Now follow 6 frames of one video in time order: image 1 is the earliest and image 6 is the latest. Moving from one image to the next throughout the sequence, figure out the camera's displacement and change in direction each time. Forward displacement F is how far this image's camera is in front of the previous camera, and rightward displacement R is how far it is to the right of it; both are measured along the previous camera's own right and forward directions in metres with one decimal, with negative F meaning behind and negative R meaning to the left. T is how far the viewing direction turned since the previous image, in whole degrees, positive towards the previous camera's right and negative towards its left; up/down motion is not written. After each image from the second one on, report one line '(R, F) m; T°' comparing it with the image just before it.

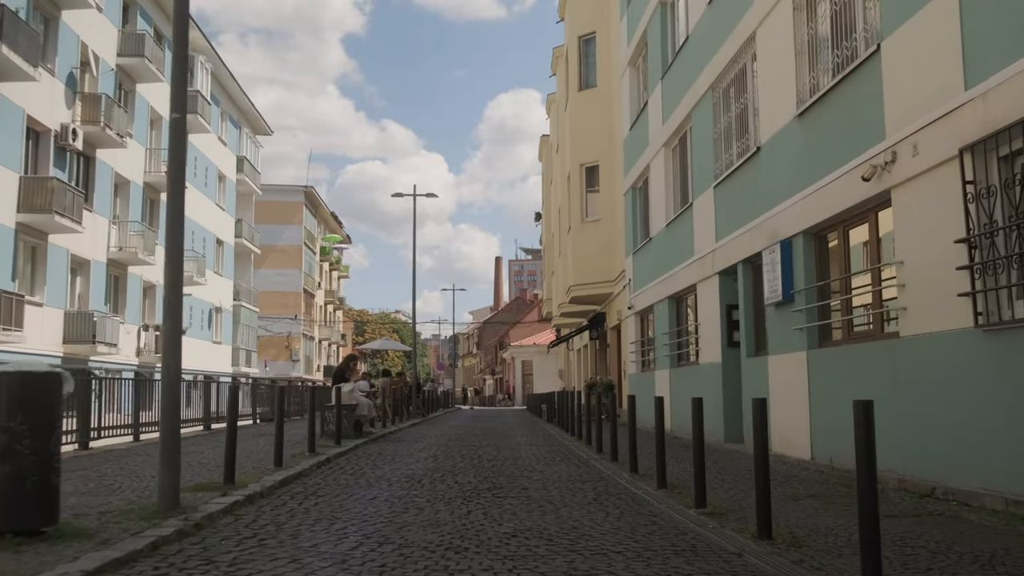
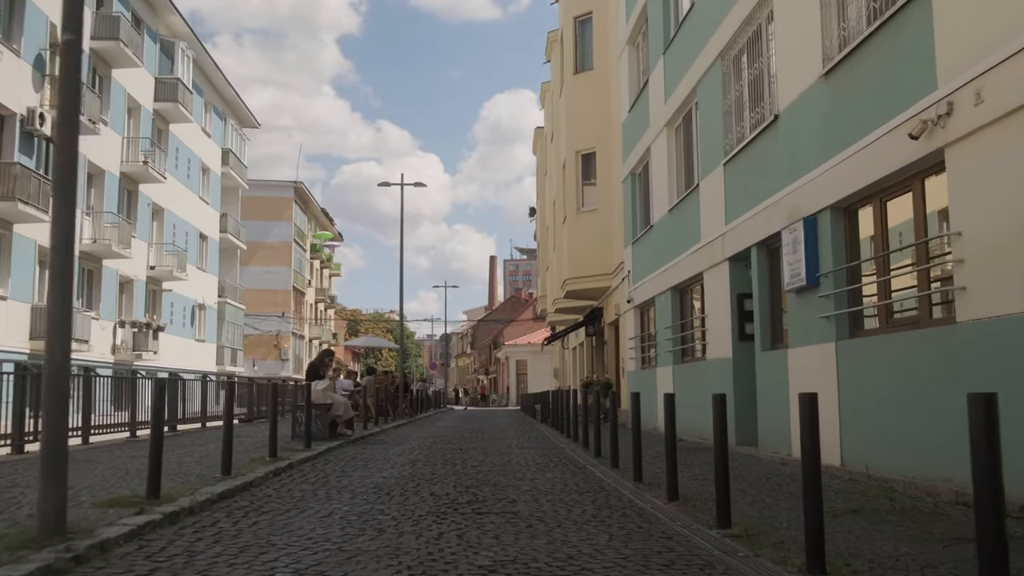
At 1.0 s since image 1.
(+0.1, +1.3) m; 0°
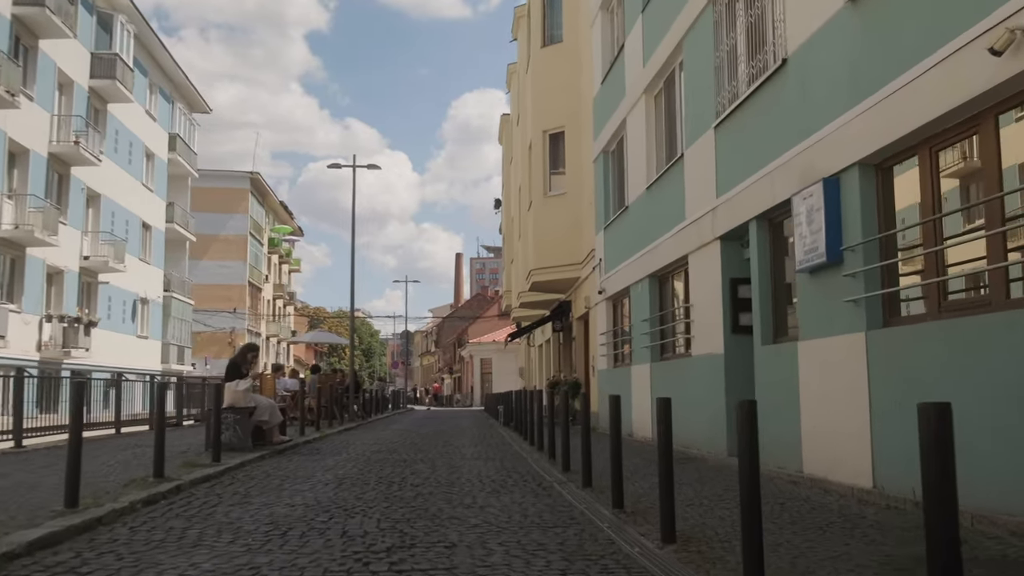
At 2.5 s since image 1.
(+0.2, +2.0) m; +2°
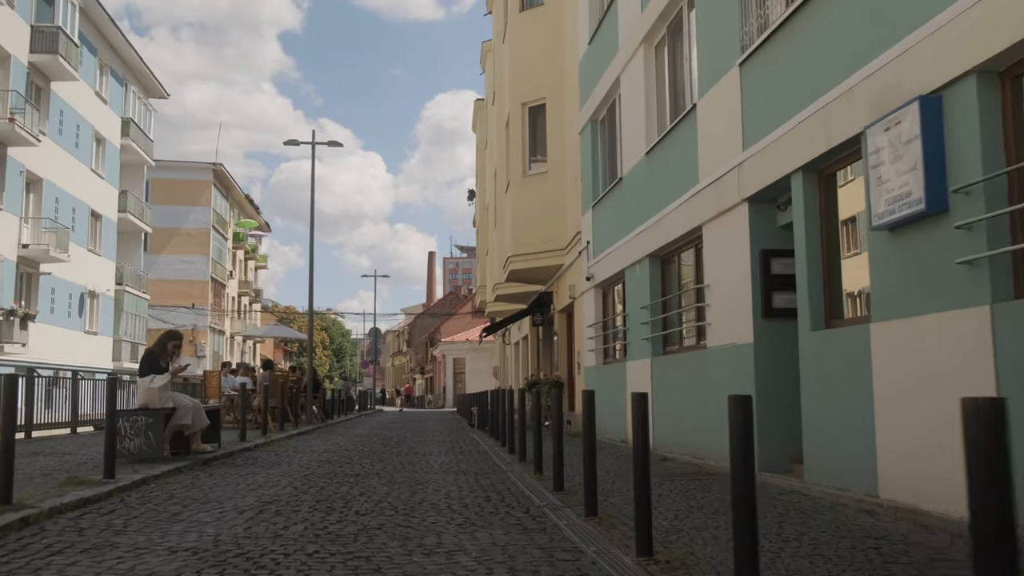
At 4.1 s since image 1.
(0.0, +2.2) m; +2°
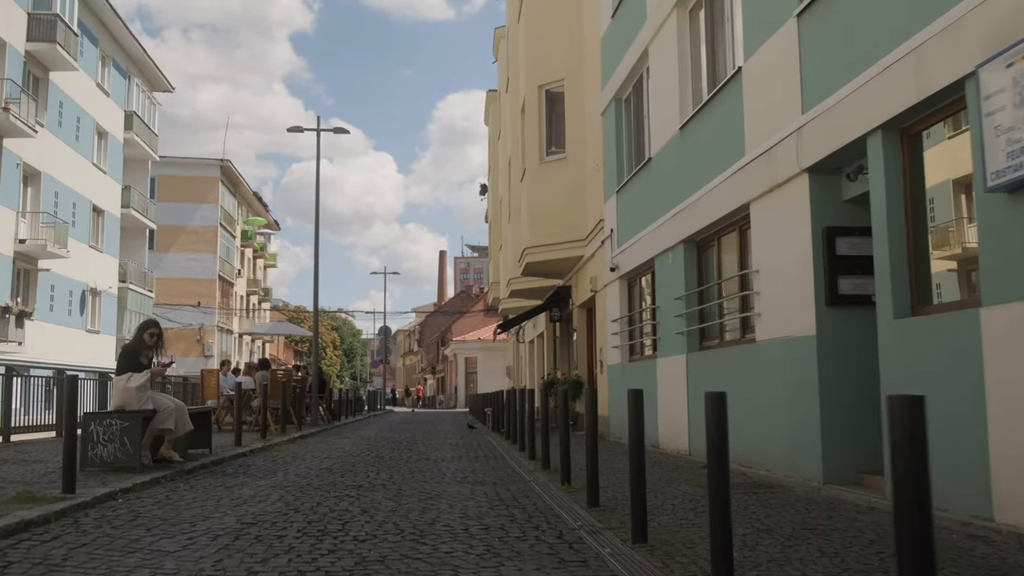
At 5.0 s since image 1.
(-0.1, +1.2) m; -1°
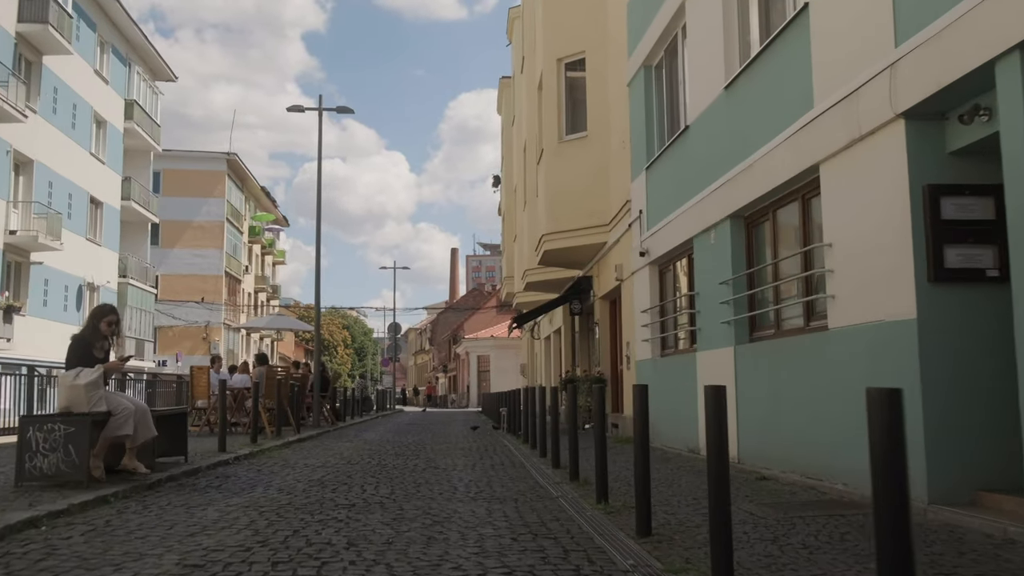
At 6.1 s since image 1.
(-0.1, +1.5) m; -1°
